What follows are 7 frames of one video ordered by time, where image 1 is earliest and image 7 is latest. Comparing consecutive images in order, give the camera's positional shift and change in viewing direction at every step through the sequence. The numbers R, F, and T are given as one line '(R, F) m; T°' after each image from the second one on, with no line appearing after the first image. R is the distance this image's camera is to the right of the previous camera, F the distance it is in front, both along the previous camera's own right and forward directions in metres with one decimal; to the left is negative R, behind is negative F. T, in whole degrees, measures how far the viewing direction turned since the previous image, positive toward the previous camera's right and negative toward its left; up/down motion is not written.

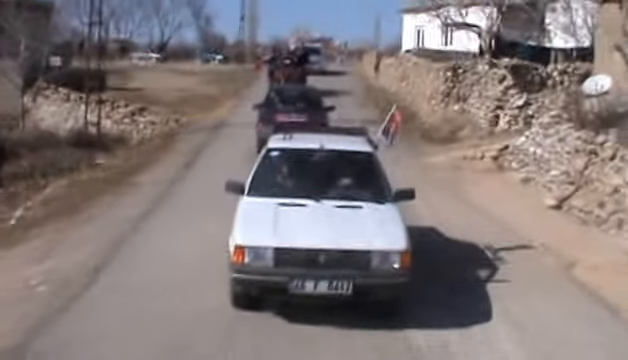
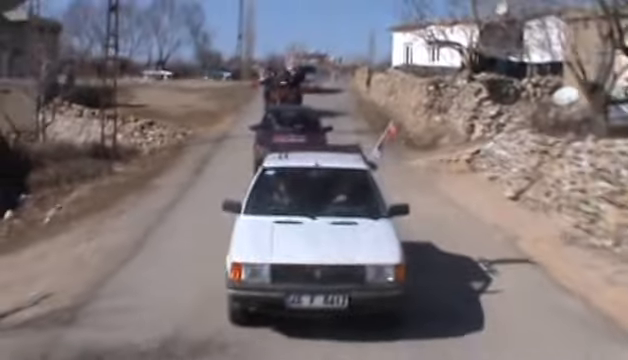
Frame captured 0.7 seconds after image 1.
(0.0, -3.3) m; 0°
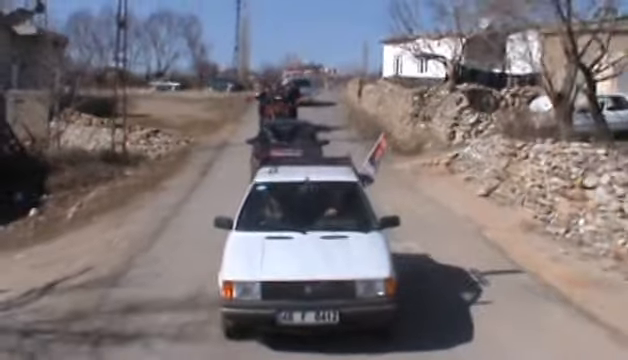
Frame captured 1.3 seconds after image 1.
(0.0, -2.8) m; 0°
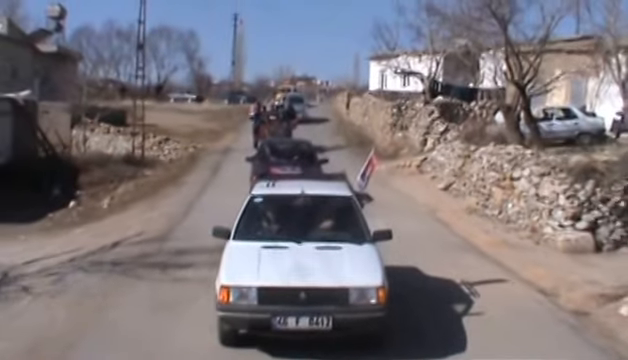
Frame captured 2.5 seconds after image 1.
(0.0, -5.7) m; 0°
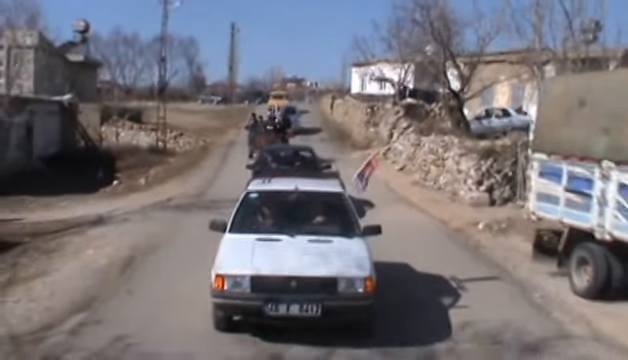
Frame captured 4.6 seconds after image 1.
(+0.1, -9.9) m; 0°
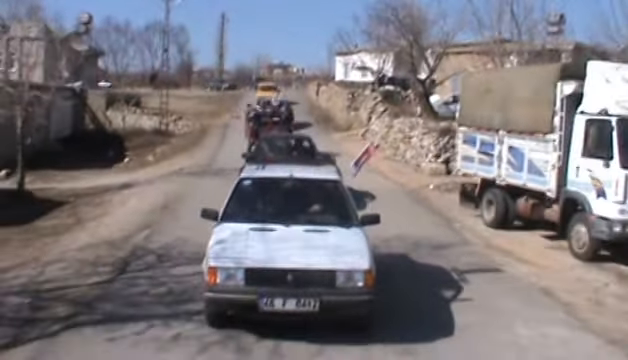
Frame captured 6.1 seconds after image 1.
(0.0, -6.4) m; +1°
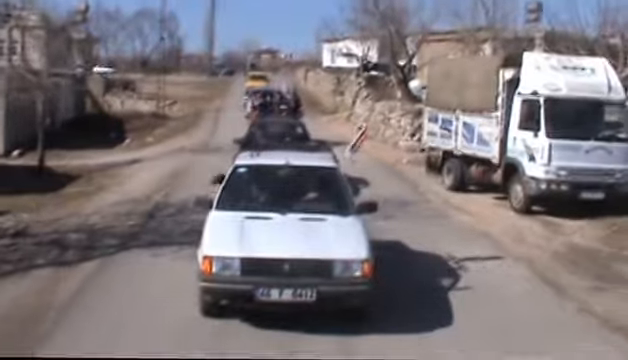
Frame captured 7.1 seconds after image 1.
(0.0, -3.8) m; +1°
